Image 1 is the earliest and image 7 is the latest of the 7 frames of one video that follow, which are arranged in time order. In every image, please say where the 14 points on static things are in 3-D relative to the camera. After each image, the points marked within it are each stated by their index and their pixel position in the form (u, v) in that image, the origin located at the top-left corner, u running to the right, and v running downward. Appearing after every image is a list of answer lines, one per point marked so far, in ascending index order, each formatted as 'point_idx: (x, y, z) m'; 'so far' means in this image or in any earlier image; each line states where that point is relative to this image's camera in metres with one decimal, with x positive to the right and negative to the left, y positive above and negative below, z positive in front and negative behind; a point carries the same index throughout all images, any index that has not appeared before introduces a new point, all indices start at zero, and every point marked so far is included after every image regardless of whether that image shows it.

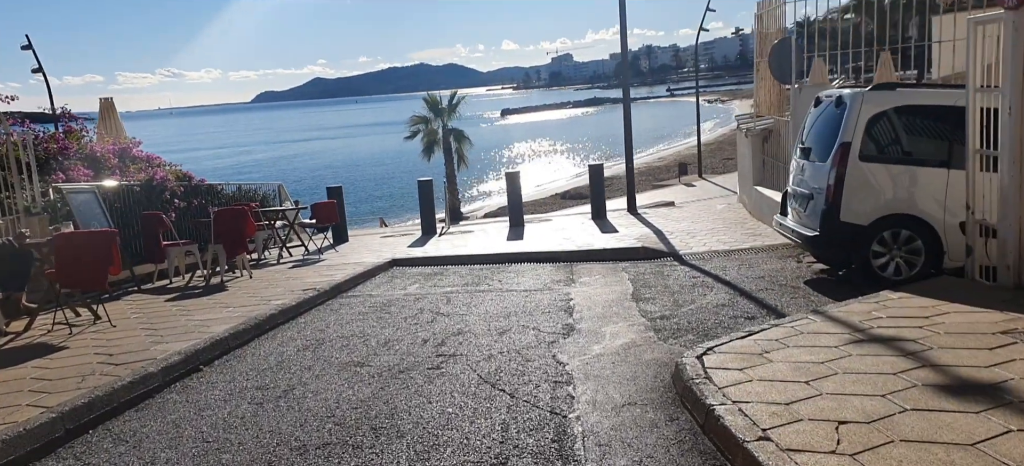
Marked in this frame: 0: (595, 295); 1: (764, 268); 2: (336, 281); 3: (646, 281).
0: (+0.8, -0.6, +6.4) m
1: (+2.9, -0.4, +7.3) m
2: (-2.1, -0.6, +7.6) m
3: (+1.5, -0.5, +7.1) m
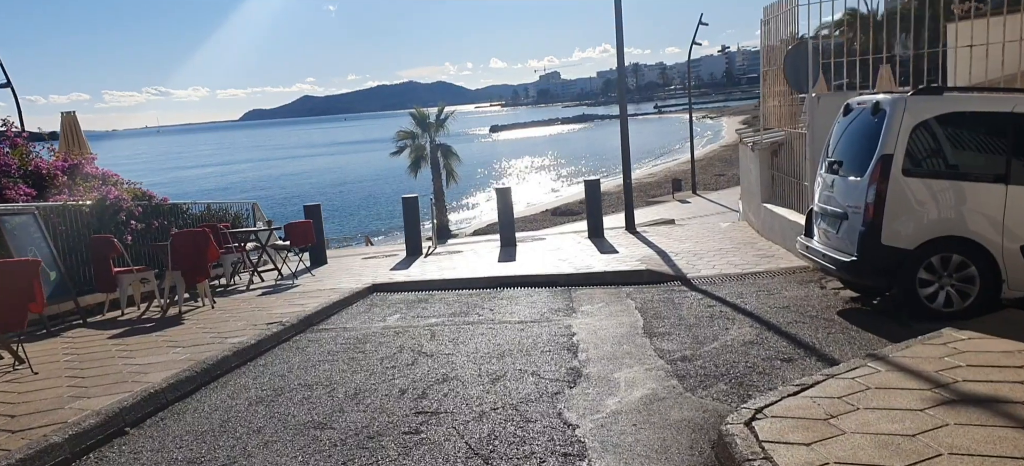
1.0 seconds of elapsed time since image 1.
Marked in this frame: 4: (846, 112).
0: (+0.8, -0.8, +5.6) m
1: (+2.8, -0.6, +6.6) m
2: (-2.1, -0.8, +6.8) m
3: (+1.4, -0.8, +6.3) m
4: (+3.1, +1.1, +6.0) m
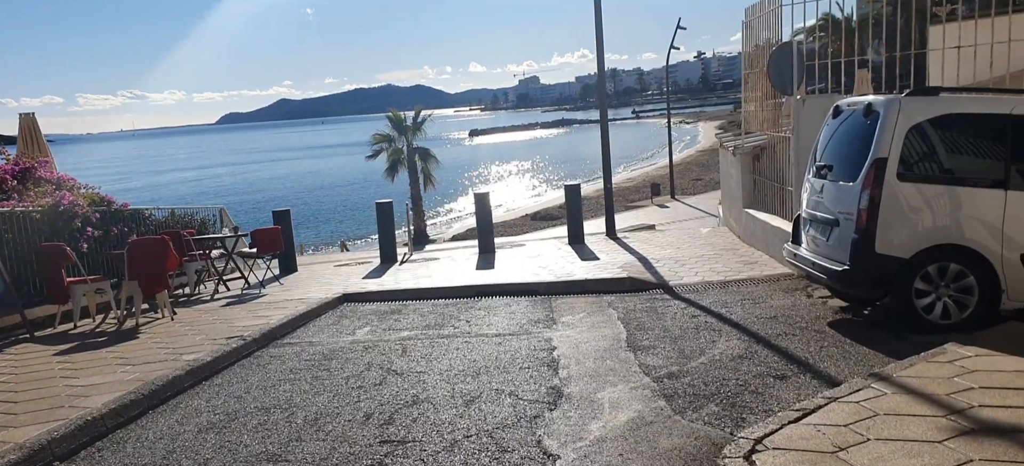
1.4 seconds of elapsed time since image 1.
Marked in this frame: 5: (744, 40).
0: (+0.6, -0.9, +5.3) m
1: (+2.6, -0.7, +6.3) m
2: (-2.4, -0.9, +6.4) m
3: (+1.2, -0.8, +6.0) m
4: (+2.9, +1.1, +5.7) m
5: (+3.8, +3.2, +10.6) m
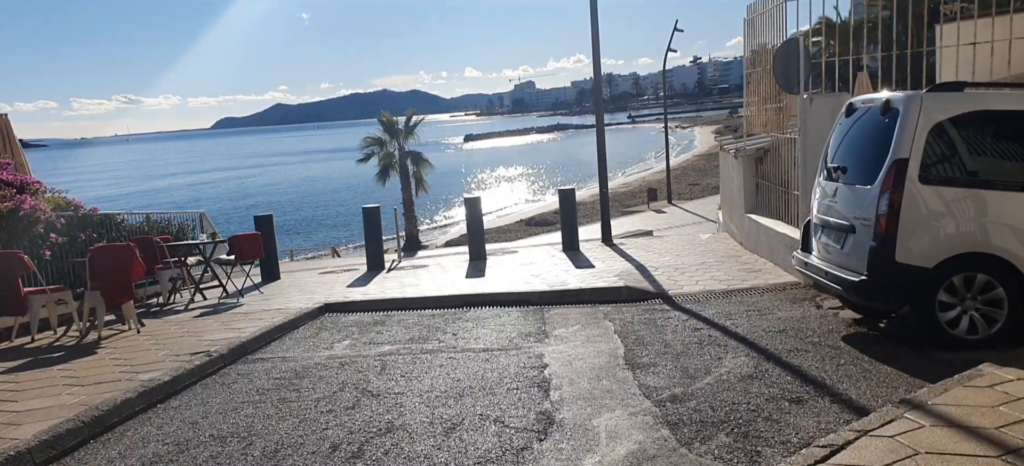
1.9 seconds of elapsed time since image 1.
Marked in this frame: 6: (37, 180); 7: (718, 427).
0: (+0.5, -1.0, +4.9) m
1: (+2.5, -0.8, +5.9) m
2: (-2.5, -1.0, +6.0) m
3: (+1.1, -0.9, +5.6) m
4: (+2.8, +1.0, +5.4) m
5: (+3.7, +3.1, +10.2) m
6: (-6.1, +0.7, +8.3) m
7: (+1.1, -1.0, +3.4) m
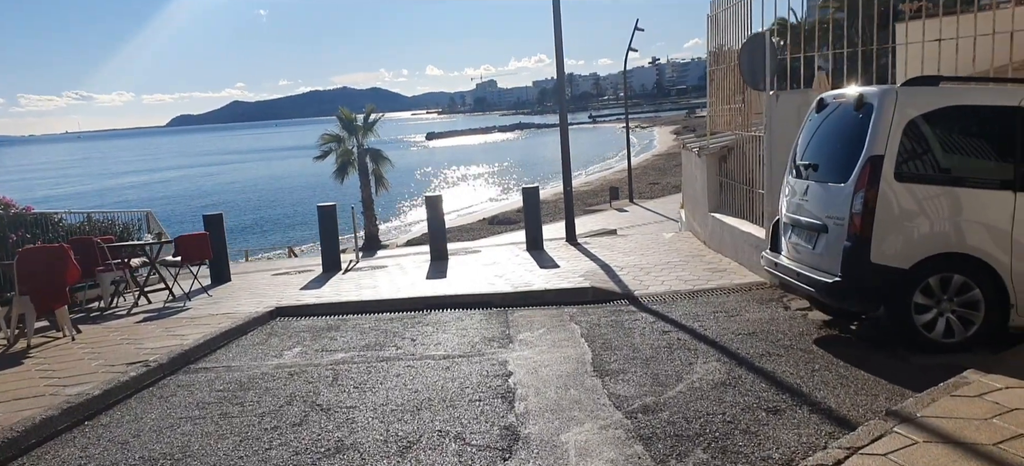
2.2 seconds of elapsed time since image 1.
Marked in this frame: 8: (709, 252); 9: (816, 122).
0: (+0.2, -1.0, +4.6) m
1: (+2.1, -0.8, +5.8) m
2: (-2.8, -1.0, +5.5) m
3: (+0.8, -0.9, +5.4) m
4: (+2.5, +1.0, +5.2) m
5: (+3.1, +3.1, +10.1) m
6: (-6.6, +0.7, +7.7) m
7: (+0.9, -1.0, +3.1) m
8: (+2.8, -0.3, +9.3) m
9: (+2.4, +0.9, +5.2) m
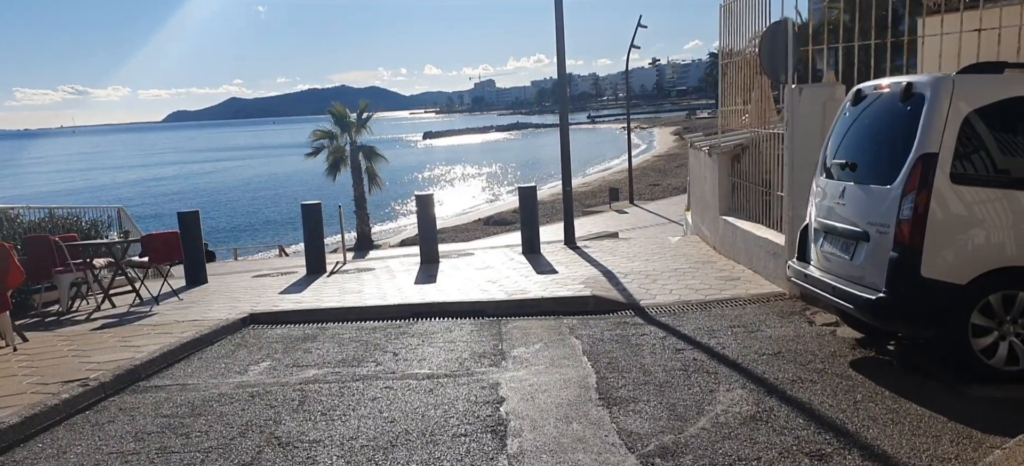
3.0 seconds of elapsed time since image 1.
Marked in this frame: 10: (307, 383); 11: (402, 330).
0: (+0.2, -1.0, +4.0) m
1: (+2.1, -0.8, +5.2) m
2: (-2.9, -1.0, +4.9) m
3: (+0.7, -0.9, +4.8) m
4: (+2.5, +0.9, +4.6) m
5: (+3.1, +3.0, +9.5) m
6: (-6.6, +0.7, +7.0) m
7: (+0.8, -1.1, +2.5) m
8: (+2.8, -0.3, +8.7) m
9: (+2.4, +0.9, +4.6) m
10: (-1.4, -1.0, +4.5) m
11: (-1.0, -0.9, +6.1) m
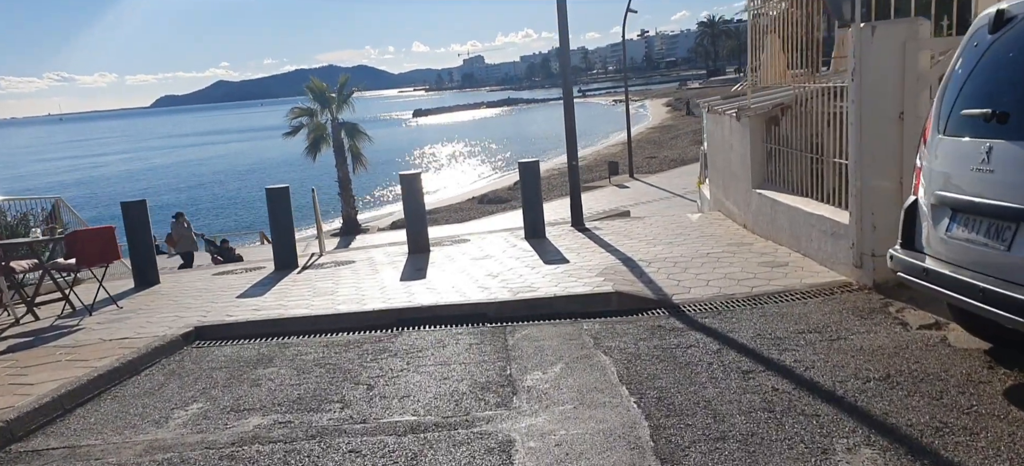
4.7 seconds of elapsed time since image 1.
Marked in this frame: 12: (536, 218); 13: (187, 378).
0: (+0.2, -1.0, +2.8) m
1: (+2.1, -0.7, +3.9) m
2: (-2.8, -1.0, +3.6) m
3: (+0.8, -0.8, +3.5) m
4: (+2.5, +1.1, +3.3) m
5: (+3.0, +3.3, +8.2) m
6: (-6.6, +0.7, +5.7) m
7: (+0.9, -1.1, +1.3) m
8: (+2.8, -0.1, +7.4) m
9: (+2.4, +1.0, +3.3) m
10: (-1.3, -1.0, +3.2) m
11: (-1.0, -0.9, +4.8) m
12: (+0.3, +0.2, +8.8) m
13: (-2.2, -1.0, +4.4) m
